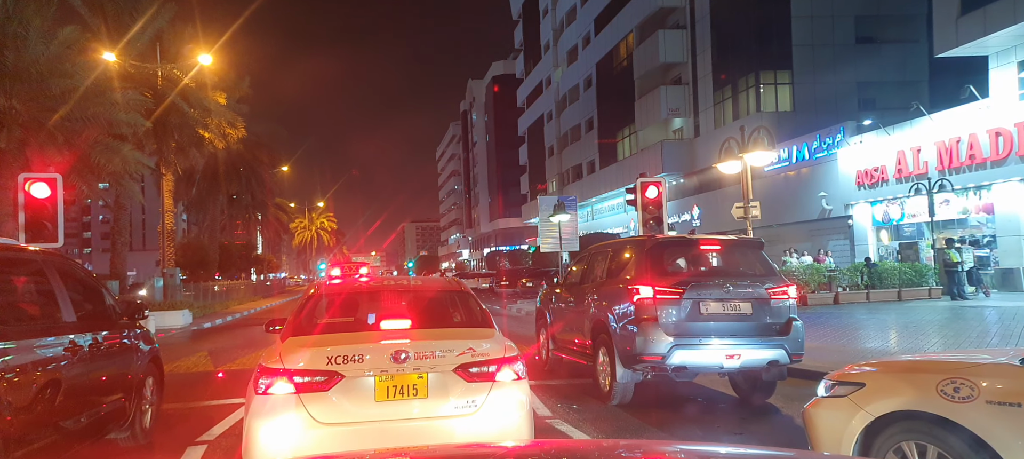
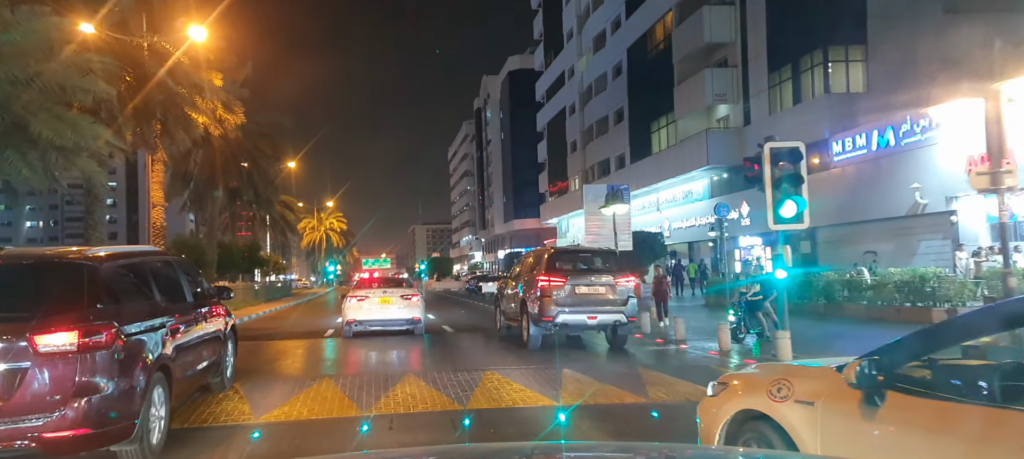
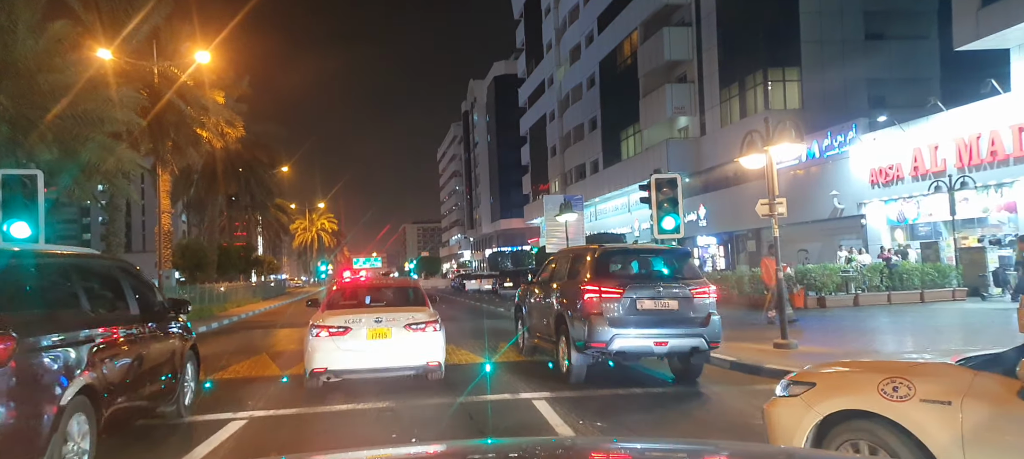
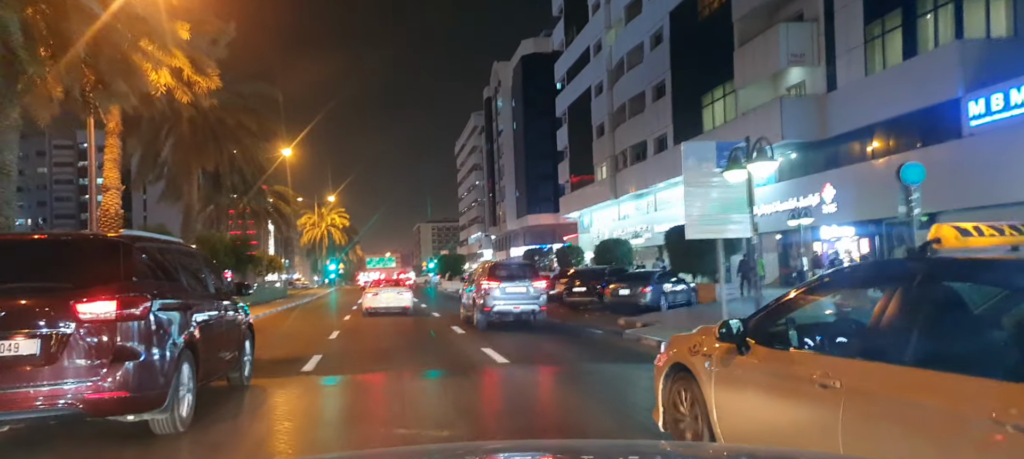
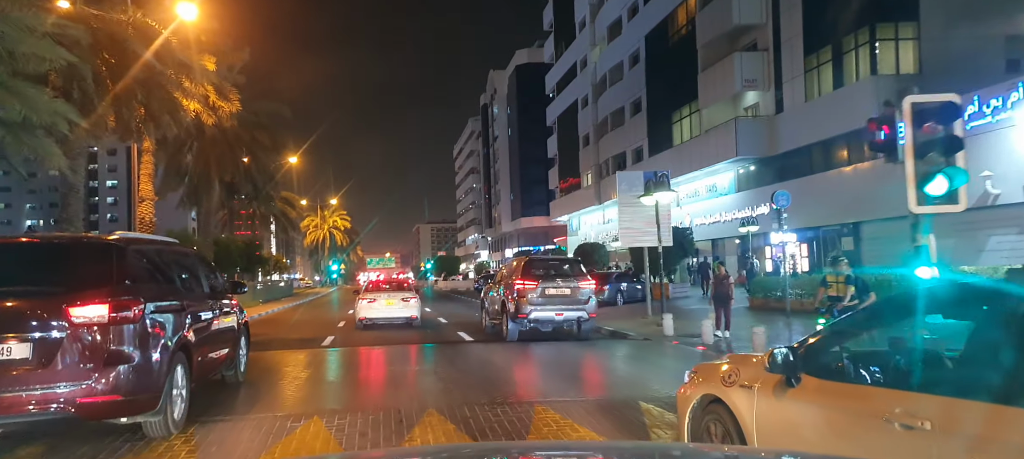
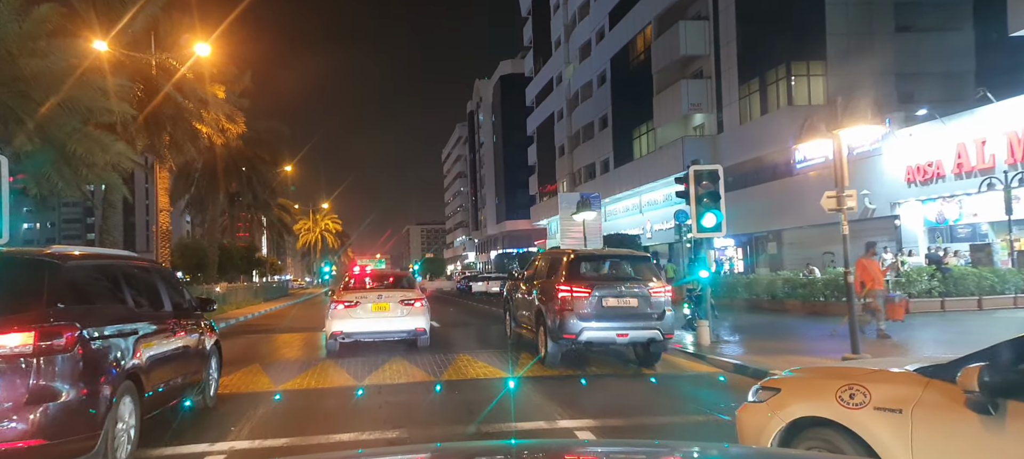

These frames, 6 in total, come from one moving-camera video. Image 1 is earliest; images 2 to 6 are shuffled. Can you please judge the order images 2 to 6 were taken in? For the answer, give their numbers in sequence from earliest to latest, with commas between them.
3, 6, 2, 5, 4
